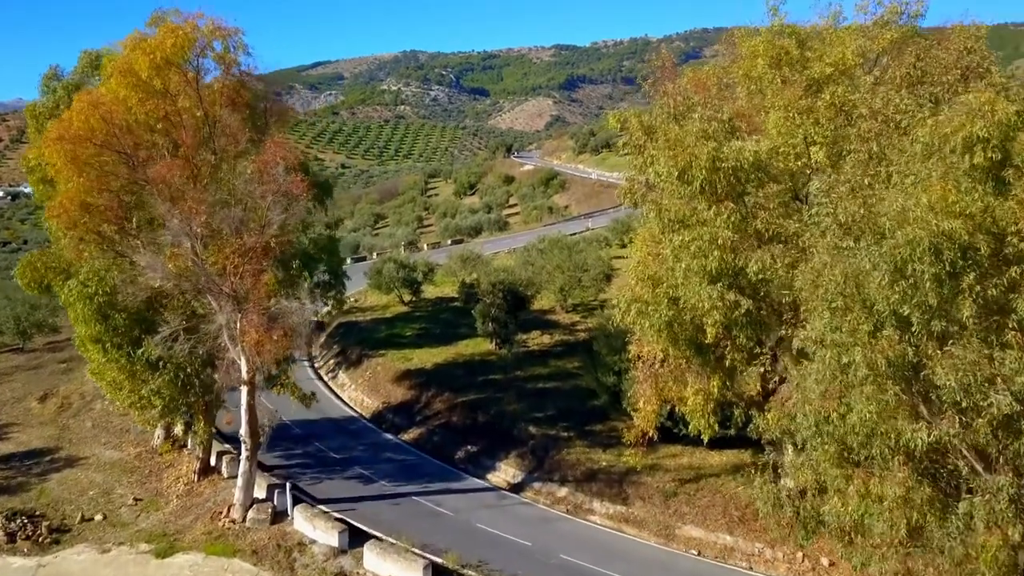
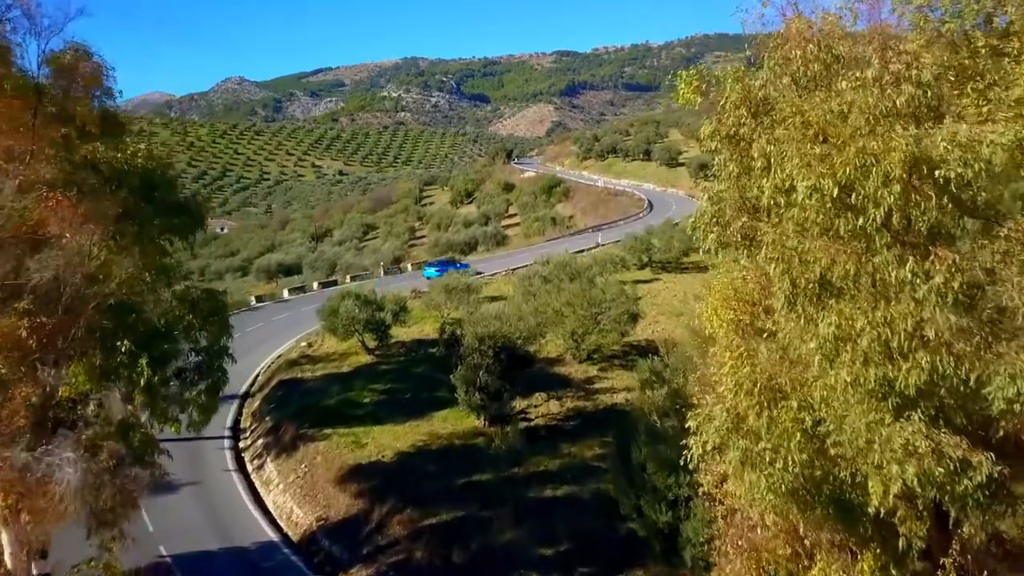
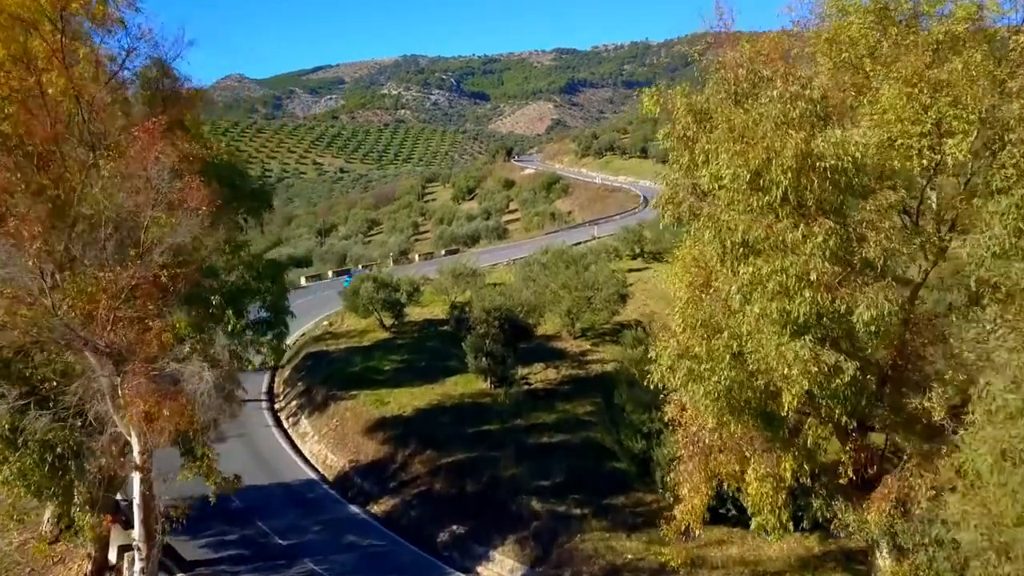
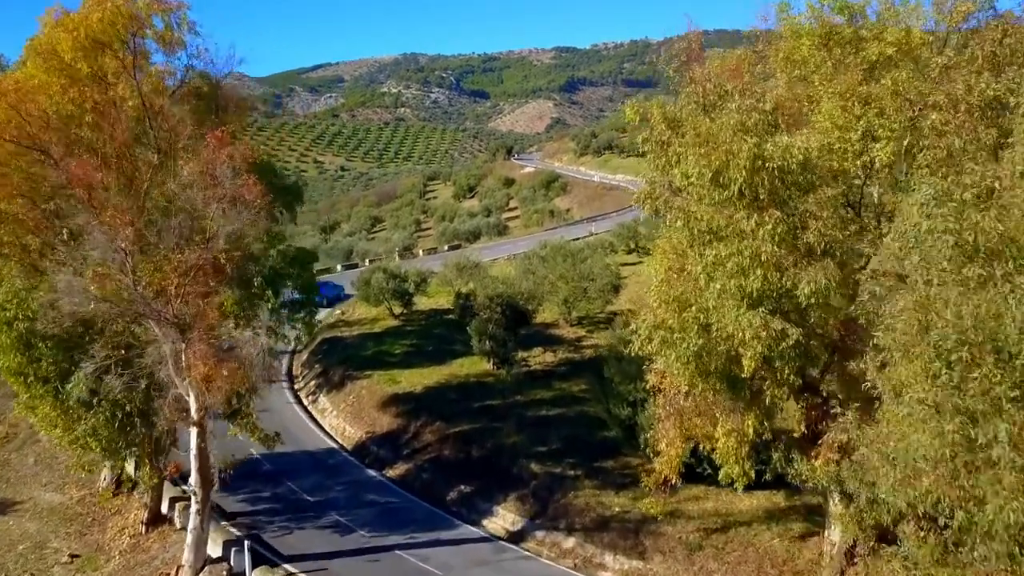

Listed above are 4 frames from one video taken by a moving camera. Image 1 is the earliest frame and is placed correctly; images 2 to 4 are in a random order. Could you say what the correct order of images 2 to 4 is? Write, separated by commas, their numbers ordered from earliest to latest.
4, 3, 2
